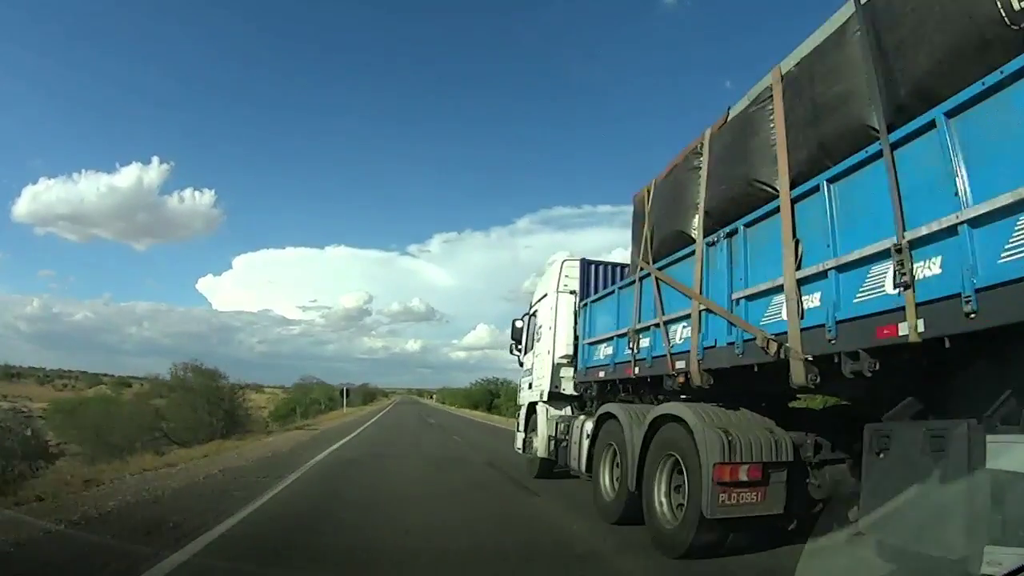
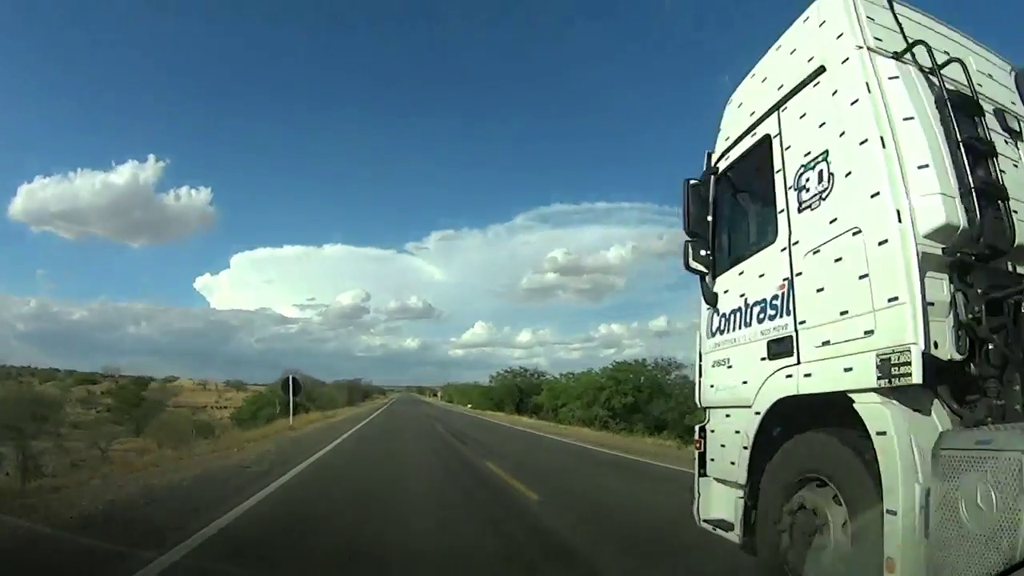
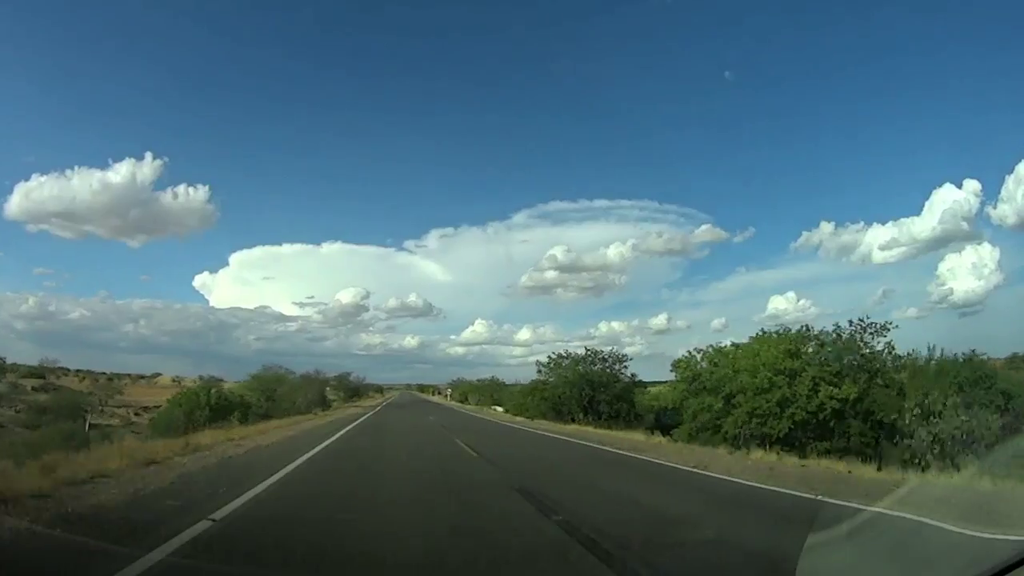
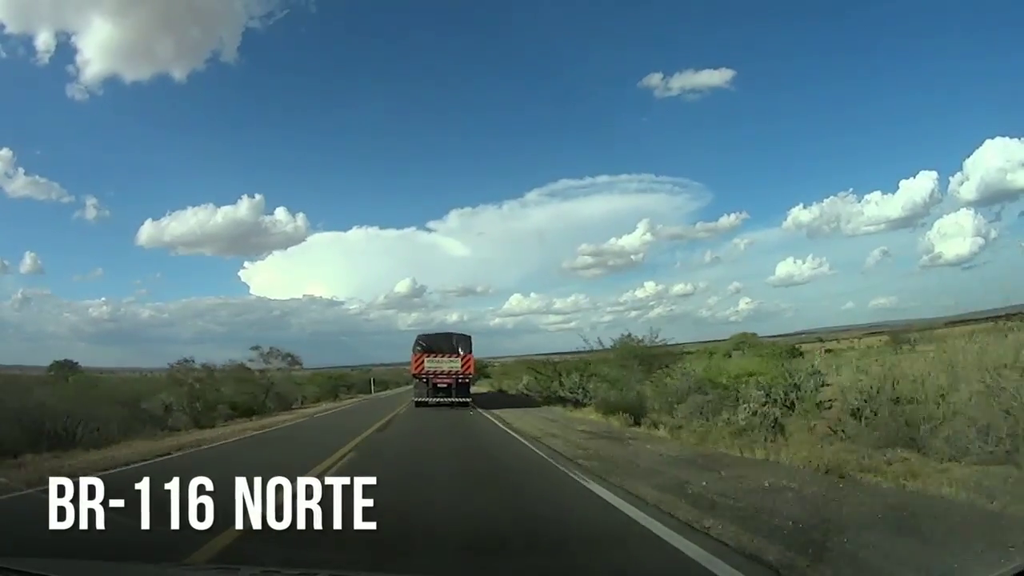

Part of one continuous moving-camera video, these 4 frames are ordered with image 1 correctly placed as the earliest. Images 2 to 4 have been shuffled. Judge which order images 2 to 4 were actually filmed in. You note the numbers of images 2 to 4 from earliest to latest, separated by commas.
2, 3, 4
